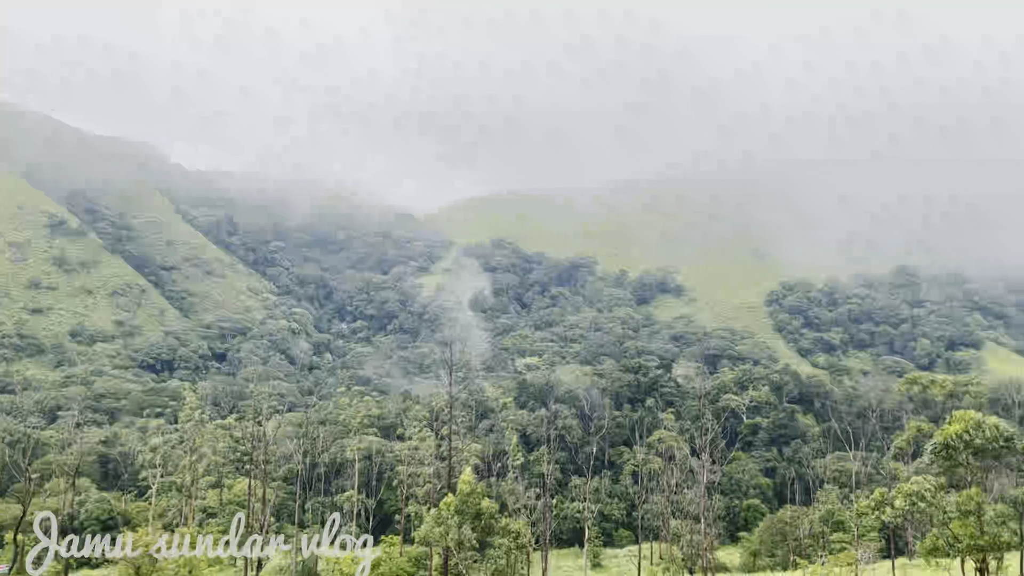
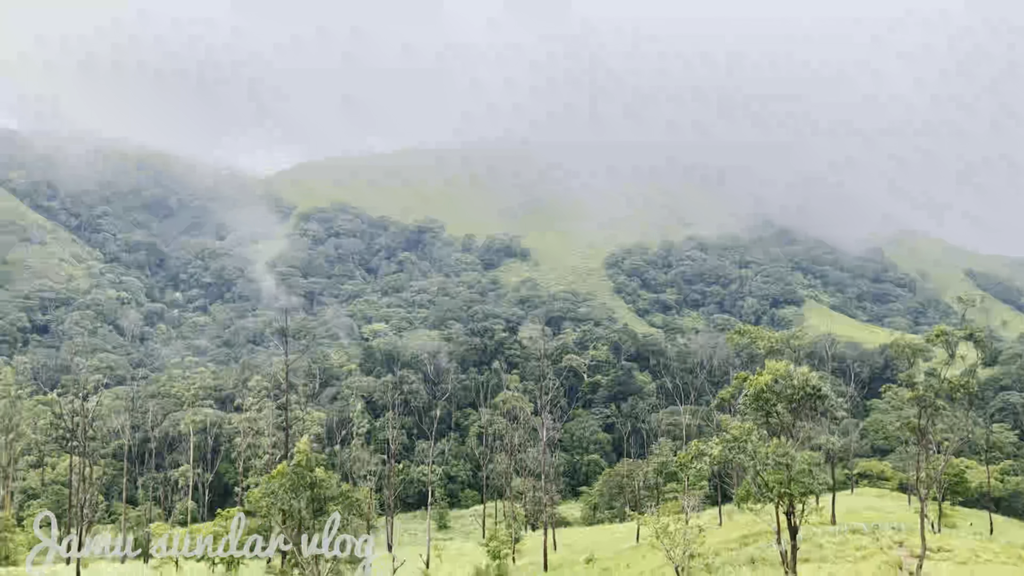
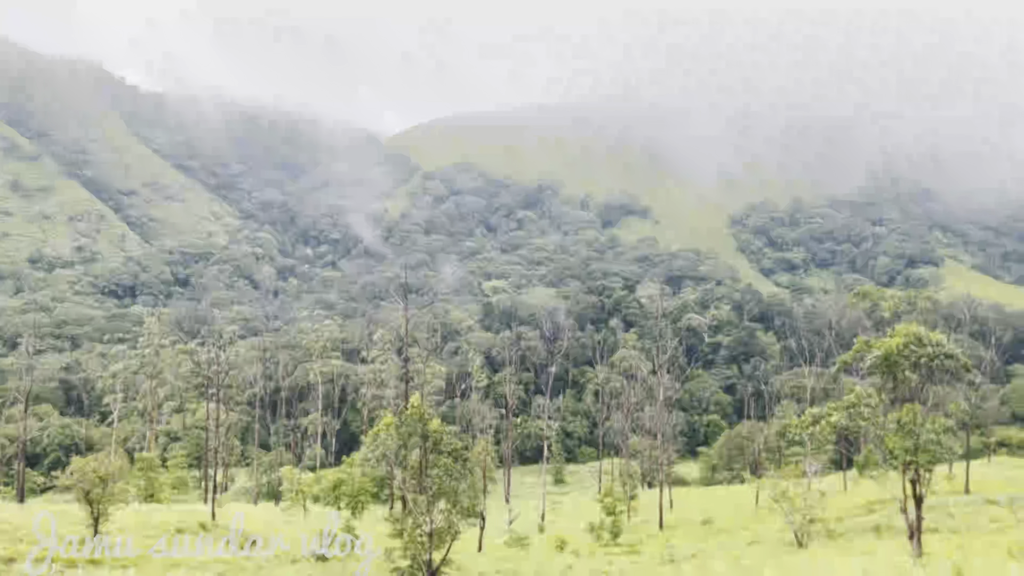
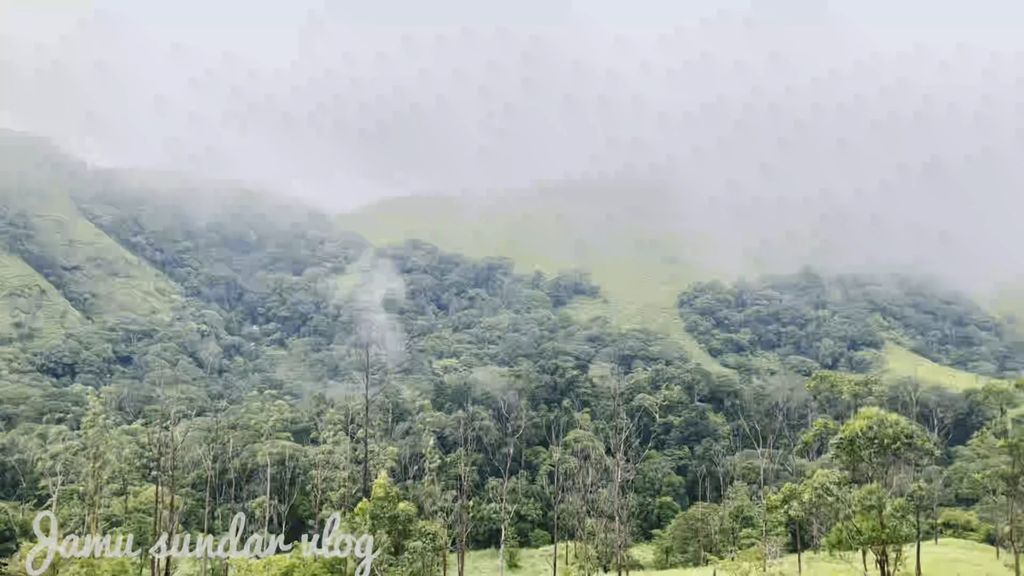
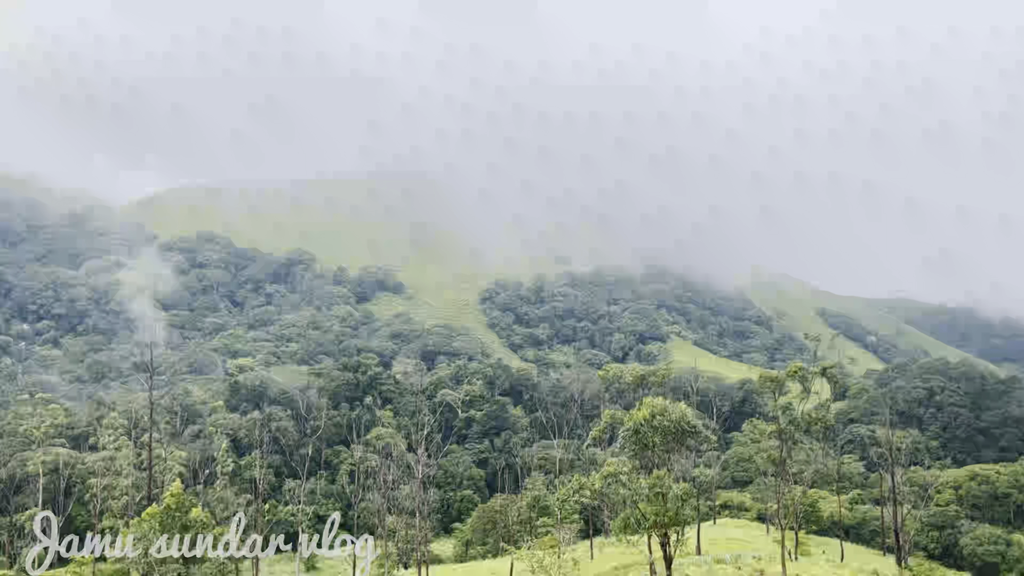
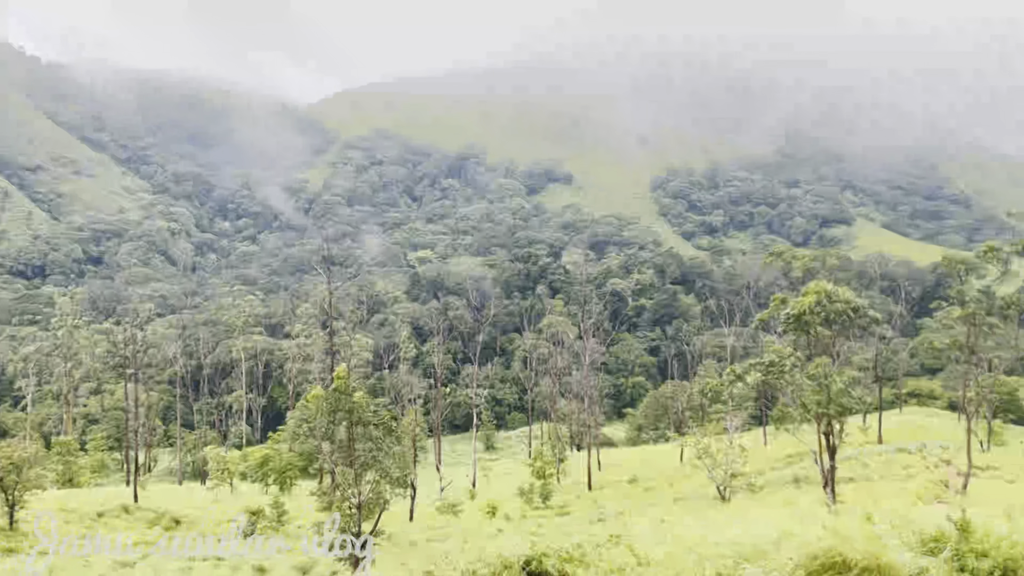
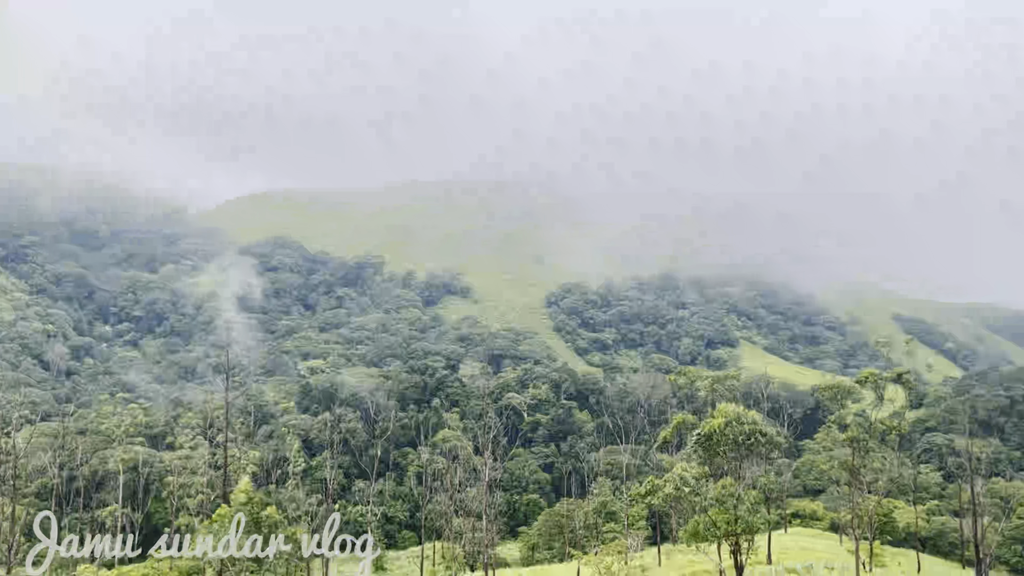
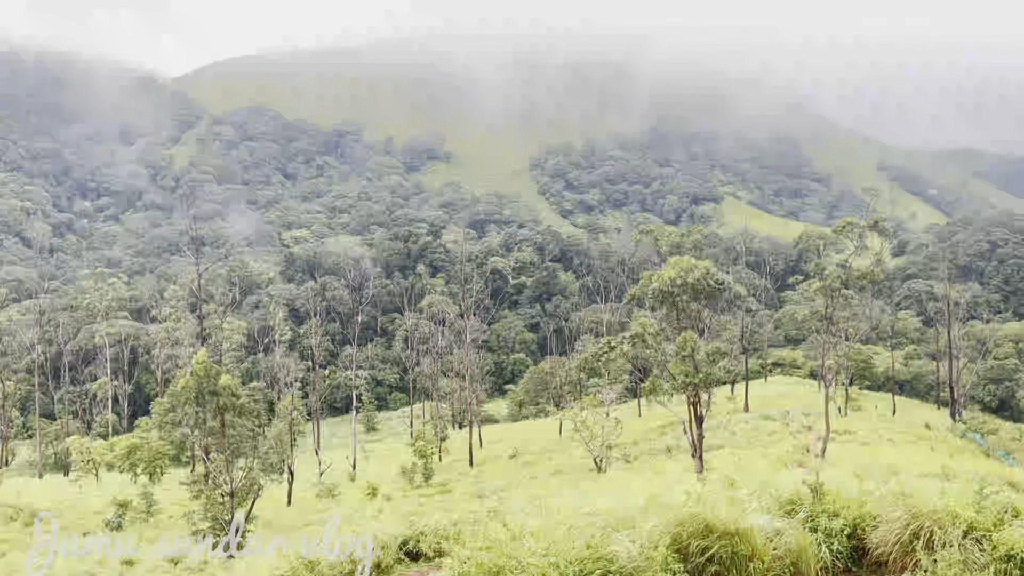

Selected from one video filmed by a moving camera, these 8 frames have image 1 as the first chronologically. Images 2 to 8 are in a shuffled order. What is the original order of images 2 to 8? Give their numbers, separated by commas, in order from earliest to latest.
4, 7, 5, 2, 3, 6, 8
